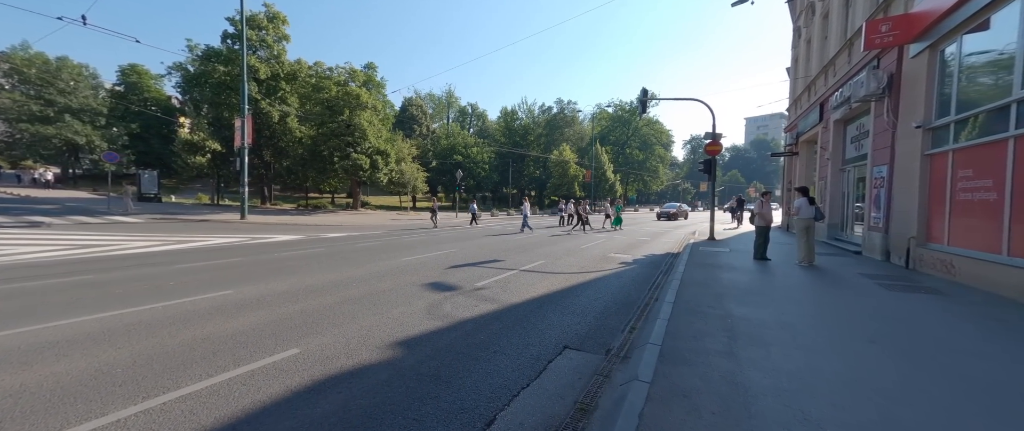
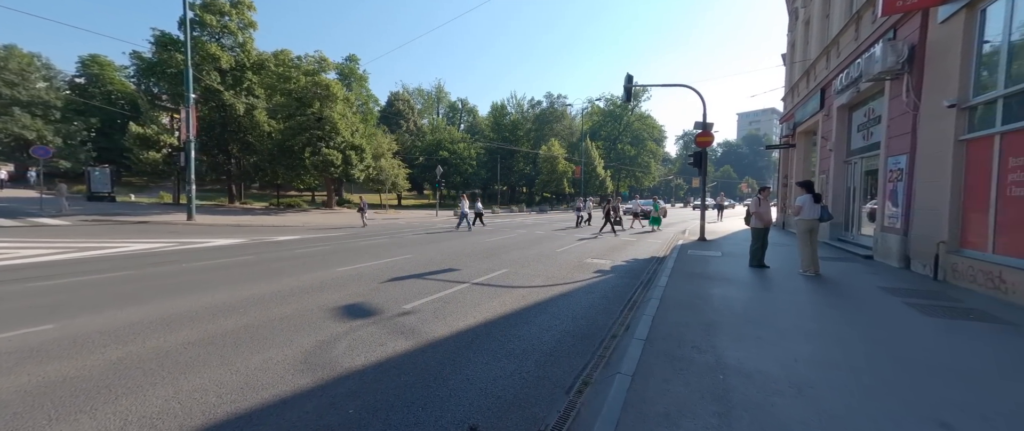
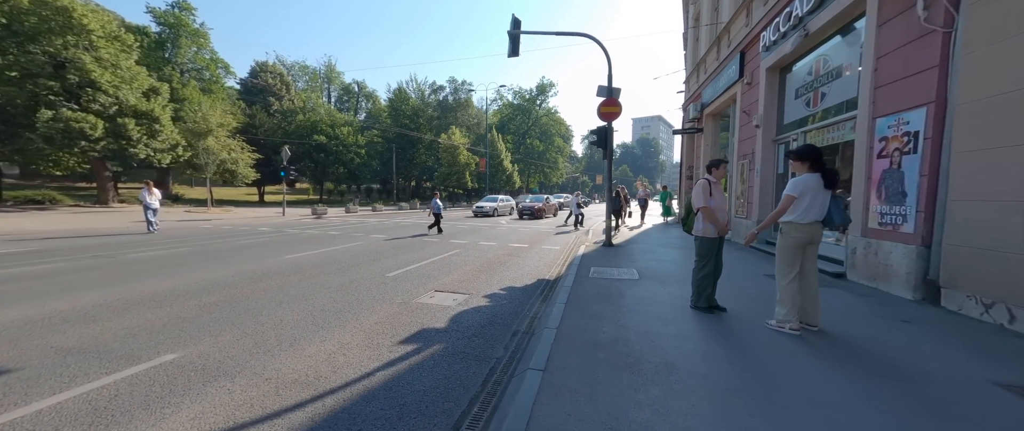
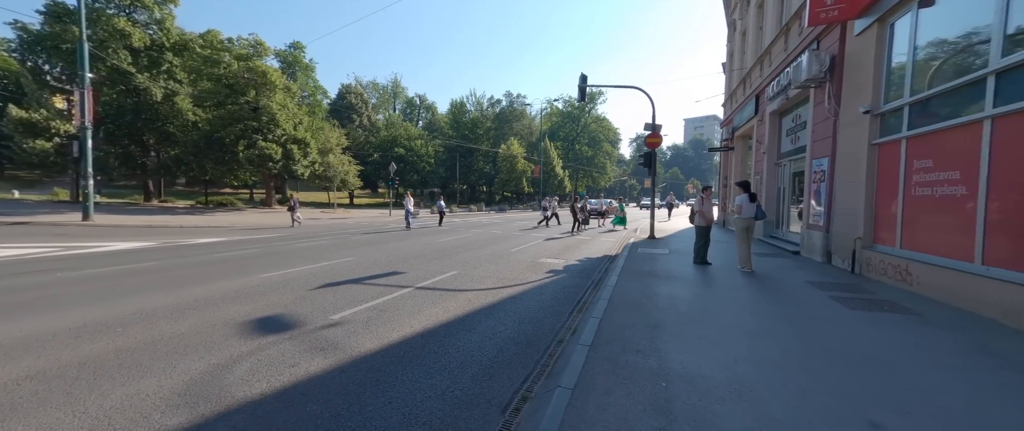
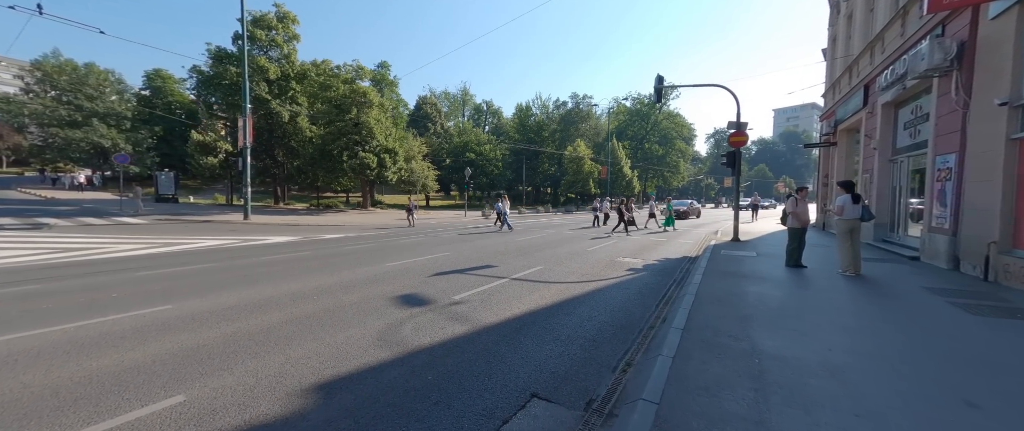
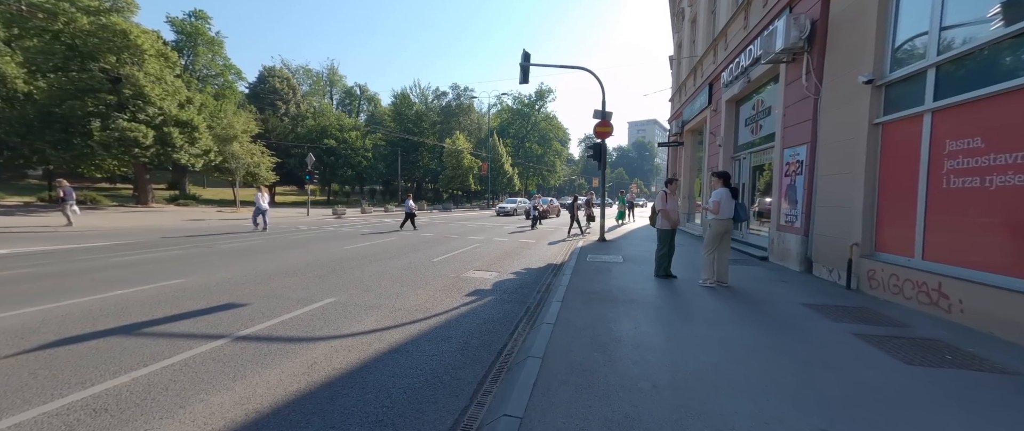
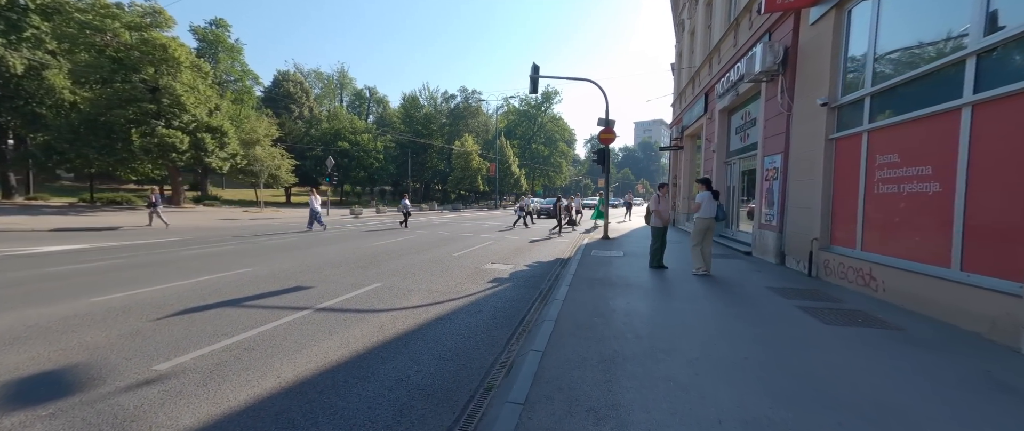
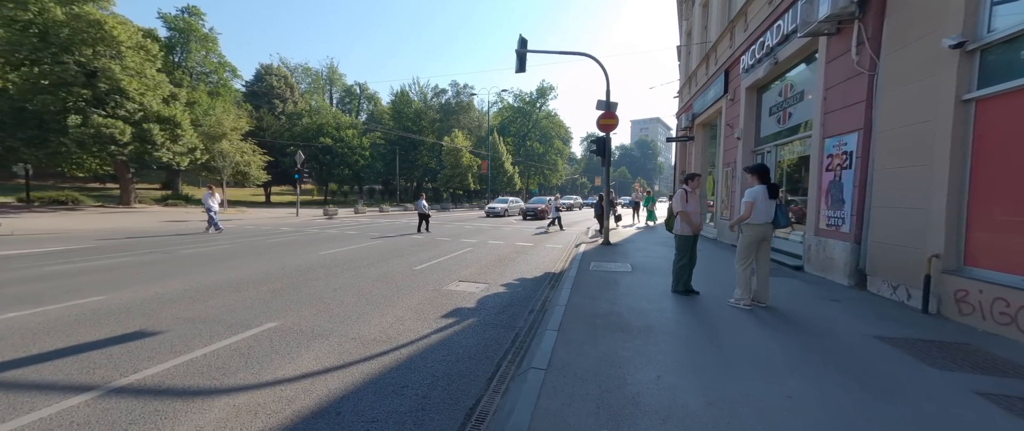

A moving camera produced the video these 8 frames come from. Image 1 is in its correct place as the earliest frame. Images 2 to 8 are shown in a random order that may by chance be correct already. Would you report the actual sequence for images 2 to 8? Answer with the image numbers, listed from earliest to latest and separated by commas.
5, 2, 4, 7, 6, 8, 3
